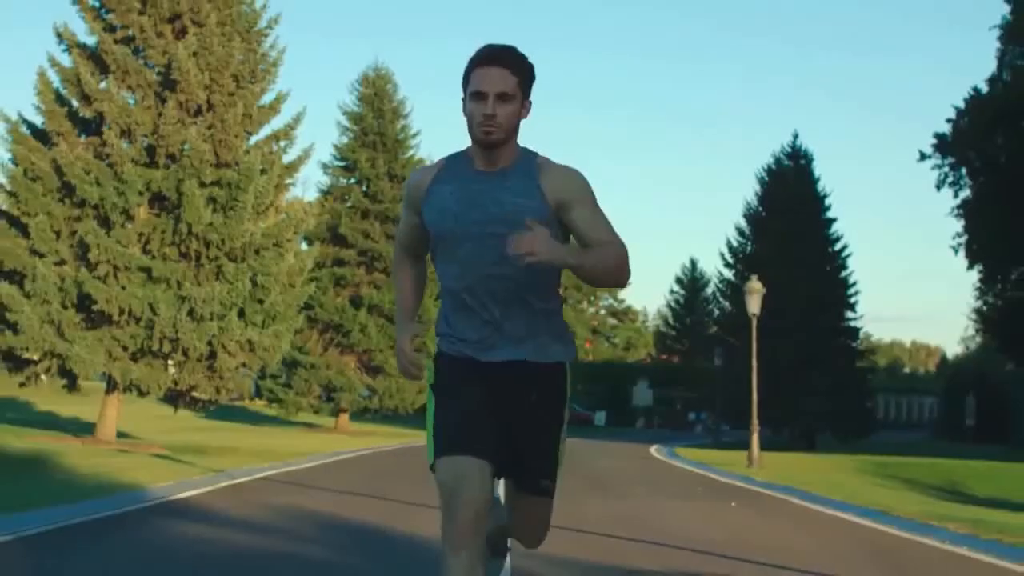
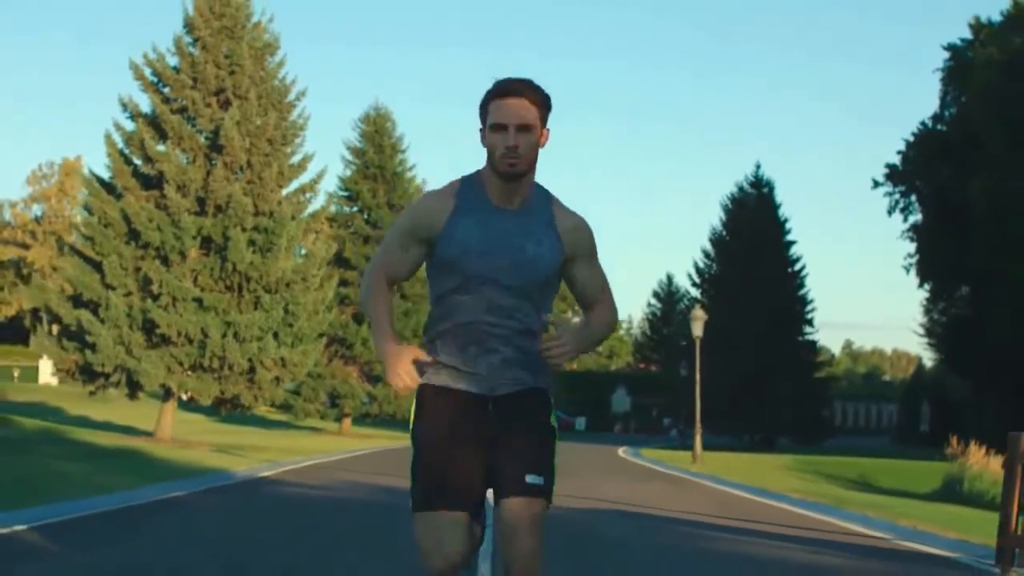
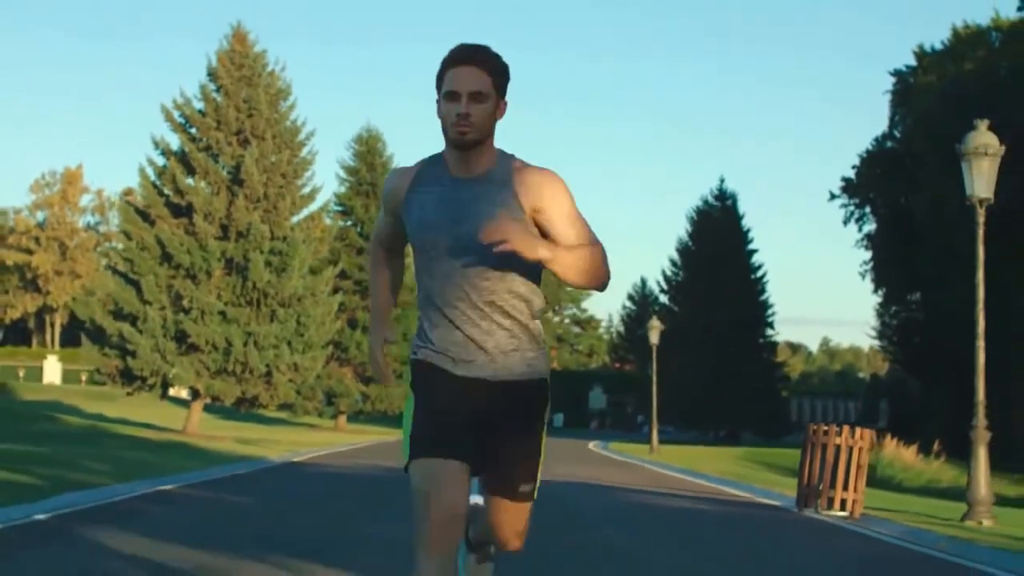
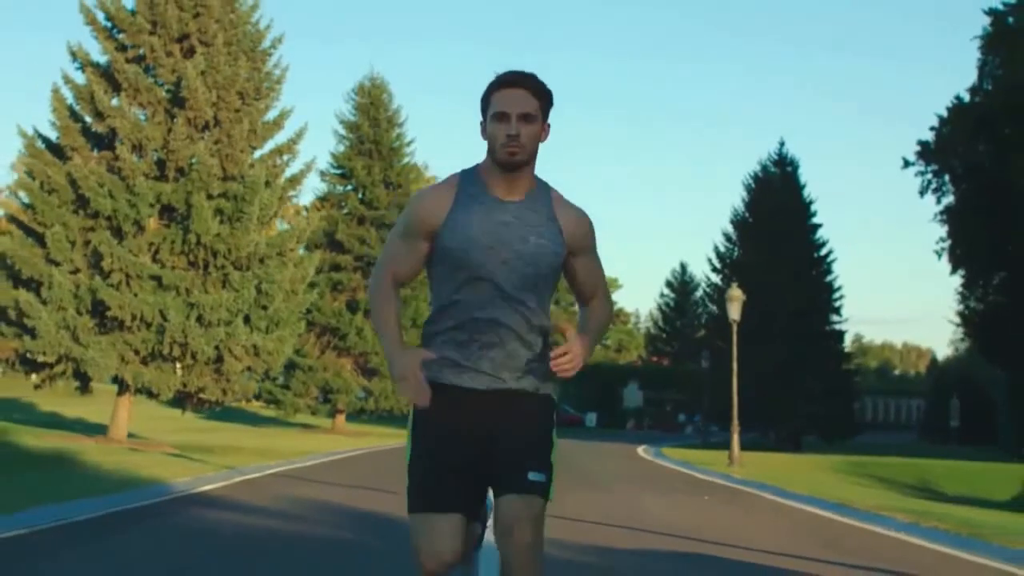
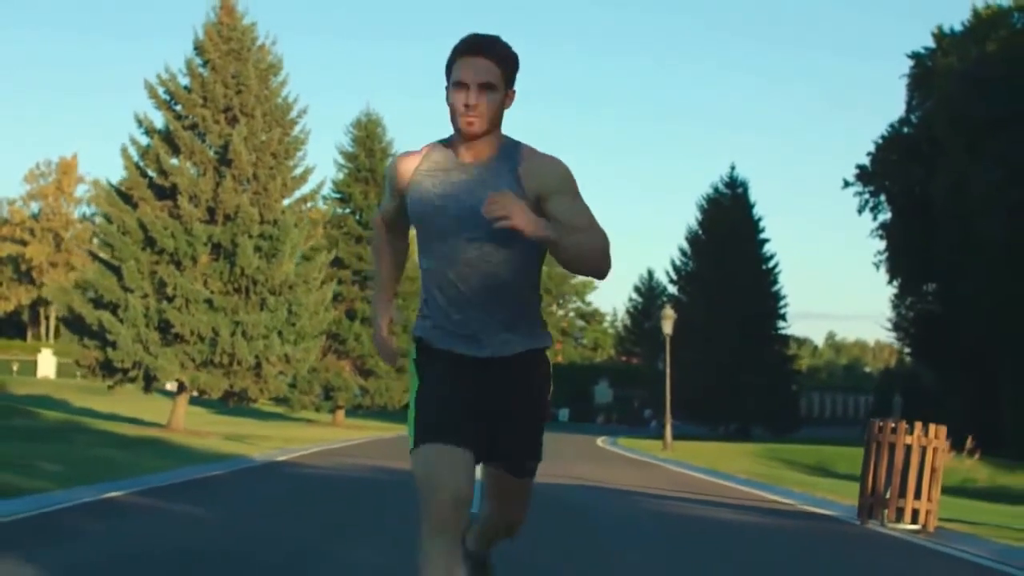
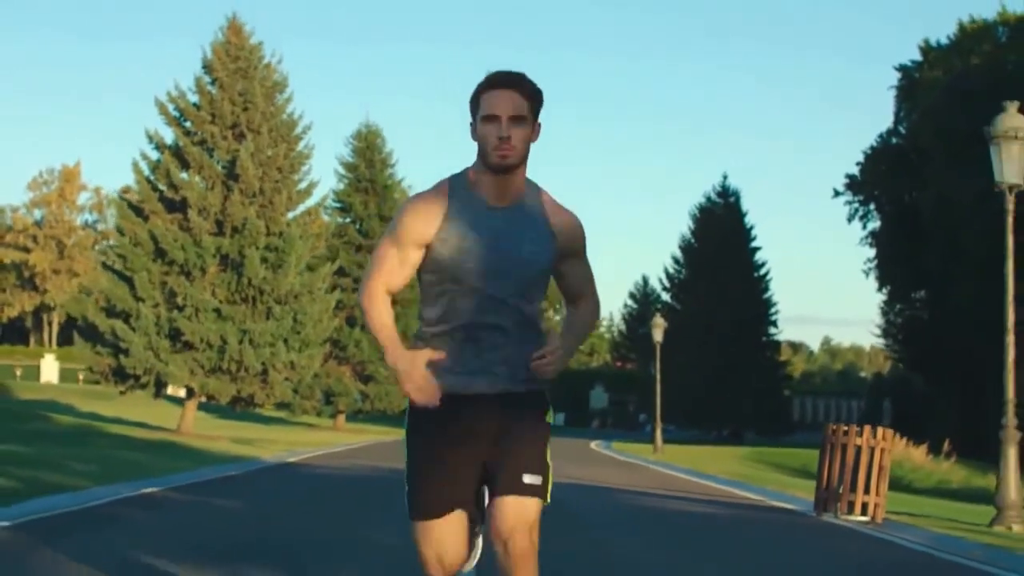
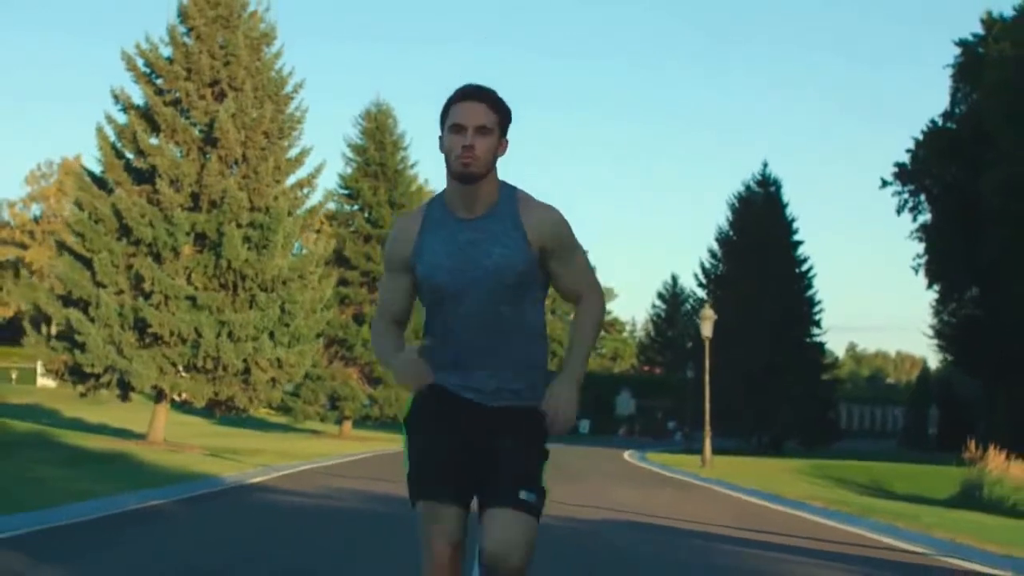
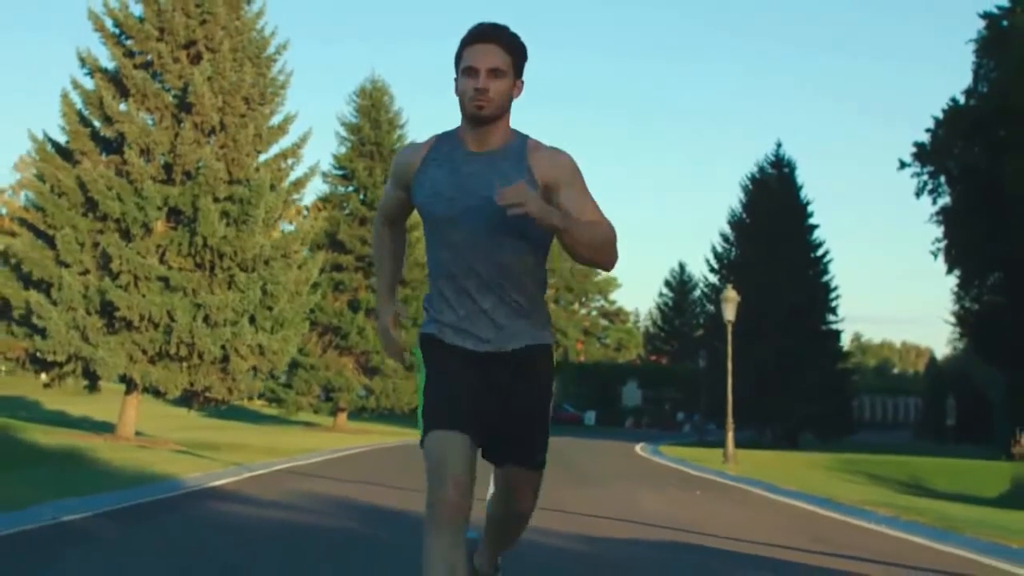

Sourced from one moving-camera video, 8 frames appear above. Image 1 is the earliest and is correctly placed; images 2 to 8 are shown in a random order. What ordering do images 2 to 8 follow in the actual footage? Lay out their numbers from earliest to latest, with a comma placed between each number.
4, 8, 7, 2, 5, 6, 3
